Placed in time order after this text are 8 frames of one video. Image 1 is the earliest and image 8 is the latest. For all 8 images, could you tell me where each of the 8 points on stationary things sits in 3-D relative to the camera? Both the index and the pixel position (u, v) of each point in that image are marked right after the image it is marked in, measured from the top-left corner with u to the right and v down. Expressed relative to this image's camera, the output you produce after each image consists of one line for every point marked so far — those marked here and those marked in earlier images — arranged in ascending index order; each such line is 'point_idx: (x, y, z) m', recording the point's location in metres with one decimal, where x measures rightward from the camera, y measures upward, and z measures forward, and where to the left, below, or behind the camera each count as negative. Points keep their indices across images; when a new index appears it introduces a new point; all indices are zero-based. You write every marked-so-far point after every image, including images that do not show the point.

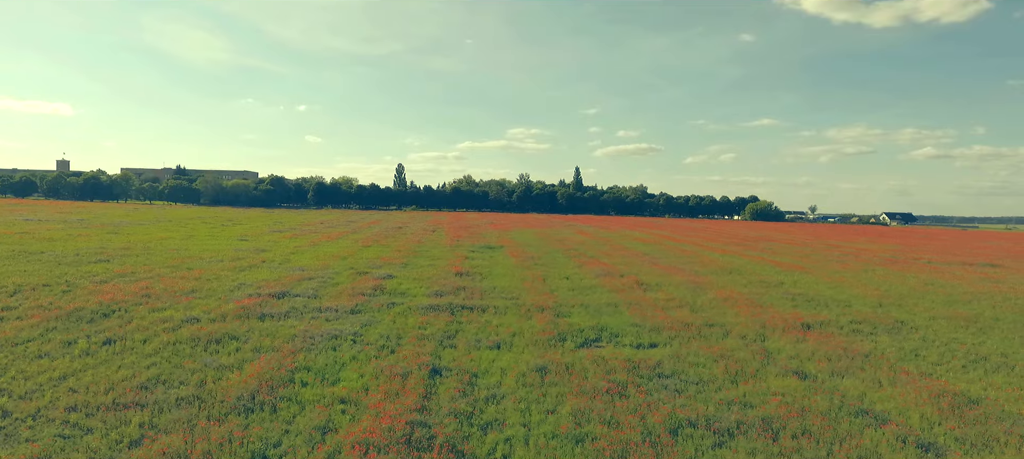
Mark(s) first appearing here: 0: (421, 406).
0: (-2.0, -3.7, +13.1) m
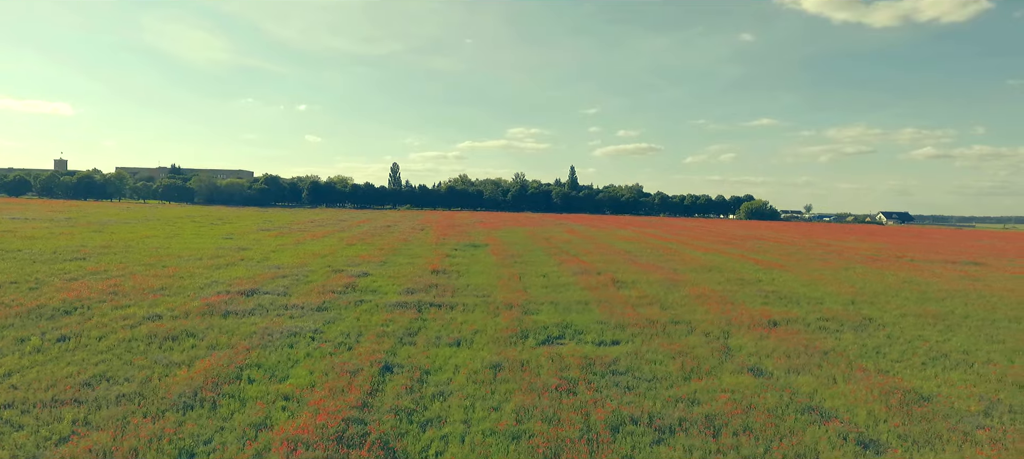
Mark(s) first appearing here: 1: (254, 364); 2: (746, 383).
0: (-3.1, -3.6, +13.0) m
1: (-6.3, -3.3, +15.5) m
2: (+5.6, -3.7, +15.2) m
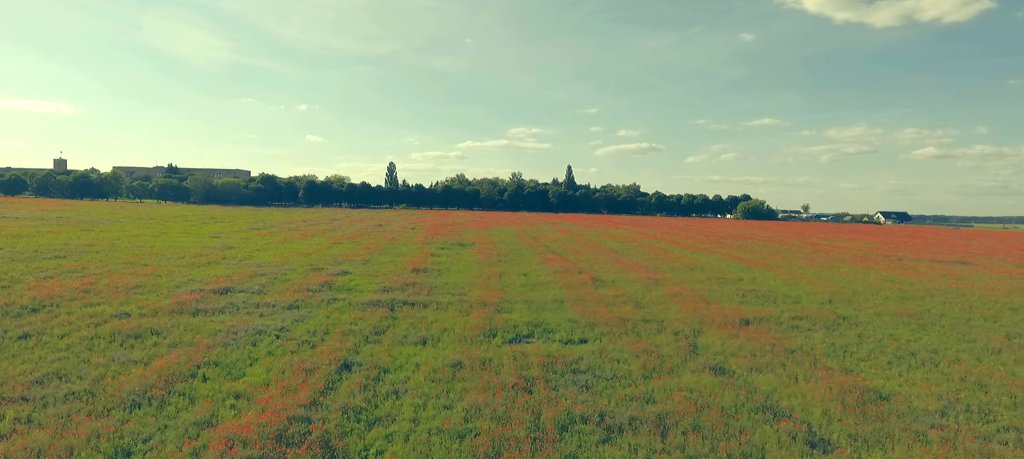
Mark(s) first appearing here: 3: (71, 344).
0: (-4.2, -3.5, +13.0) m
1: (-7.3, -3.3, +15.4) m
2: (+4.6, -3.7, +15.1) m
3: (-11.4, -3.0, +16.4) m
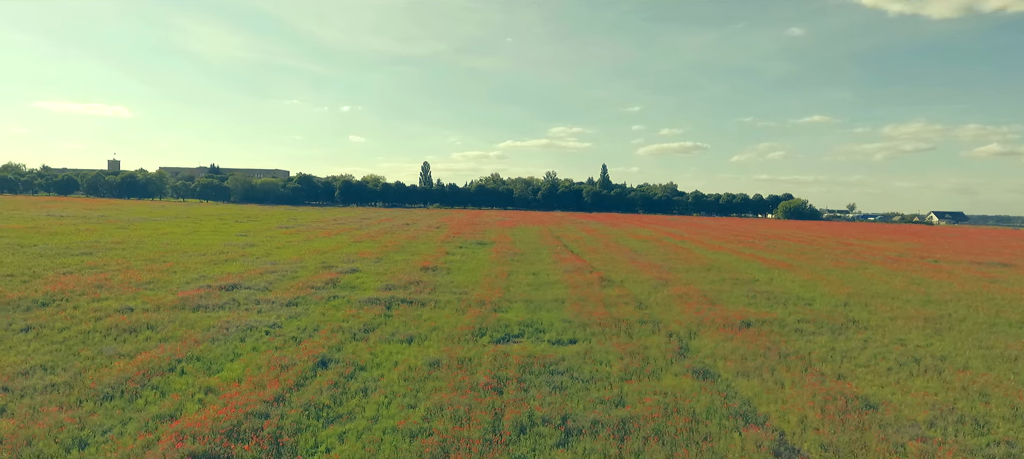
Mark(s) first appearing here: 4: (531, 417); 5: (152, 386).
0: (-4.9, -3.5, +13.1) m
1: (-7.9, -3.2, +15.7) m
2: (+4.0, -3.6, +14.7) m
3: (-12.0, -2.9, +16.9) m
4: (+0.4, -3.7, +12.6) m
5: (-7.8, -3.4, +13.6) m
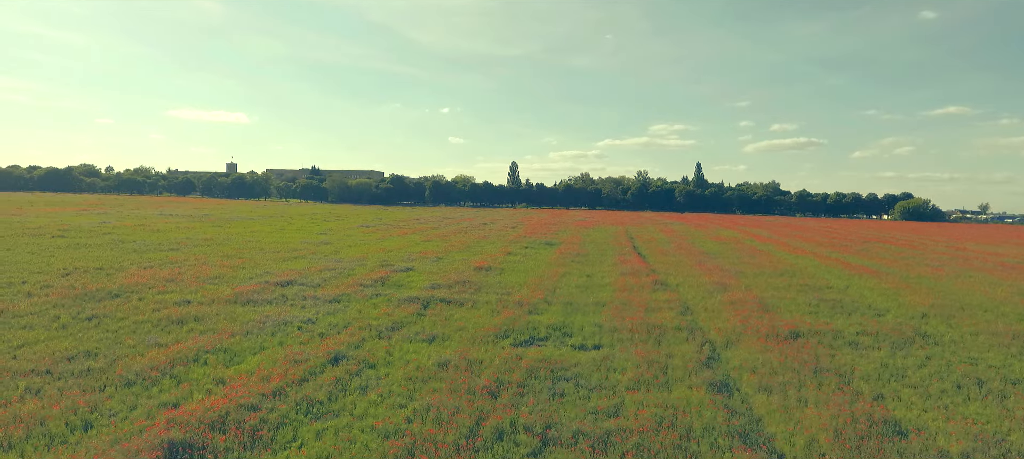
0: (-5.1, -3.5, +13.6) m
1: (-7.7, -3.2, +16.7) m
2: (+3.9, -3.7, +13.8) m
3: (-11.5, -2.8, +18.5) m
4: (0.0, -3.8, +12.3) m
5: (-7.9, -3.3, +14.6) m
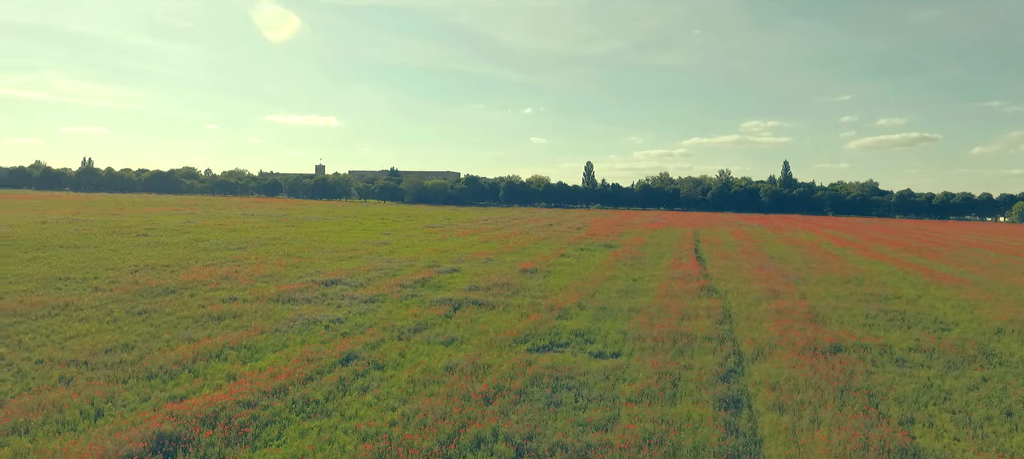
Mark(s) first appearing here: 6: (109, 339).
0: (-5.3, -3.6, +14.0) m
1: (-7.4, -3.2, +17.4) m
2: (+3.7, -3.8, +13.0) m
3: (-10.9, -2.9, +19.8) m
4: (-0.3, -3.9, +12.1) m
5: (-7.8, -3.4, +15.4) m
6: (-11.2, -3.1, +17.5) m
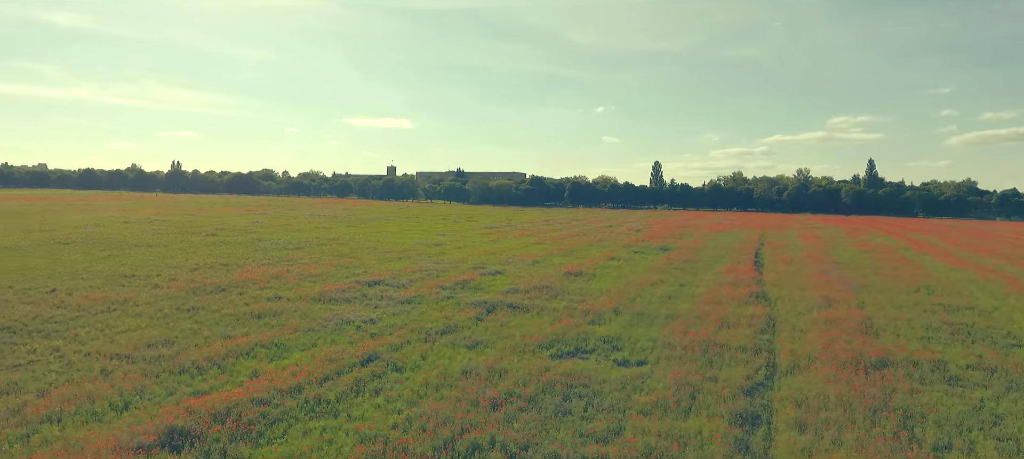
0: (-5.0, -3.6, +14.5) m
1: (-6.7, -3.3, +18.1) m
2: (+3.8, -4.0, +12.4) m
3: (-10.0, -2.9, +20.8) m
4: (-0.4, -4.0, +11.9) m
5: (-7.5, -3.5, +16.1) m
6: (-10.6, -3.1, +18.6) m
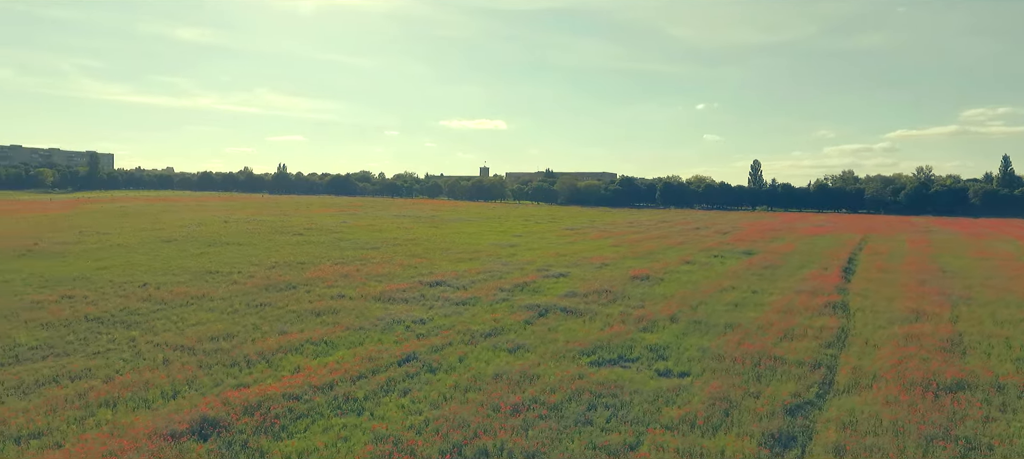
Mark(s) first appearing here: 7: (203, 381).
0: (-4.4, -3.7, +15.0) m
1: (-5.6, -3.3, +18.8) m
2: (+3.9, -4.1, +11.6) m
3: (-8.3, -2.9, +22.0) m
4: (-0.2, -4.1, +11.8) m
5: (-6.6, -3.5, +17.0) m
6: (-9.3, -3.1, +19.9) m
7: (-7.5, -3.7, +15.2) m
